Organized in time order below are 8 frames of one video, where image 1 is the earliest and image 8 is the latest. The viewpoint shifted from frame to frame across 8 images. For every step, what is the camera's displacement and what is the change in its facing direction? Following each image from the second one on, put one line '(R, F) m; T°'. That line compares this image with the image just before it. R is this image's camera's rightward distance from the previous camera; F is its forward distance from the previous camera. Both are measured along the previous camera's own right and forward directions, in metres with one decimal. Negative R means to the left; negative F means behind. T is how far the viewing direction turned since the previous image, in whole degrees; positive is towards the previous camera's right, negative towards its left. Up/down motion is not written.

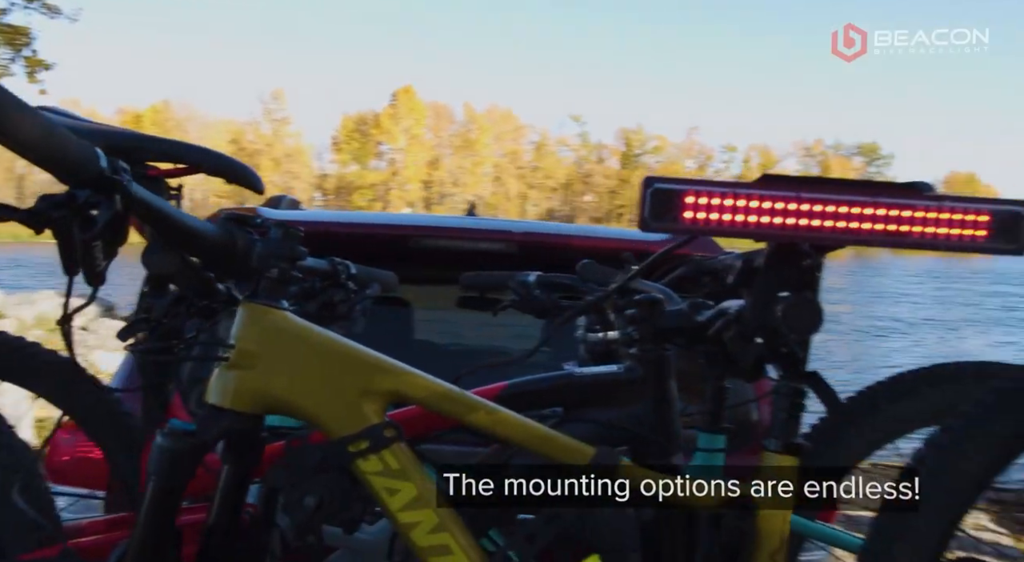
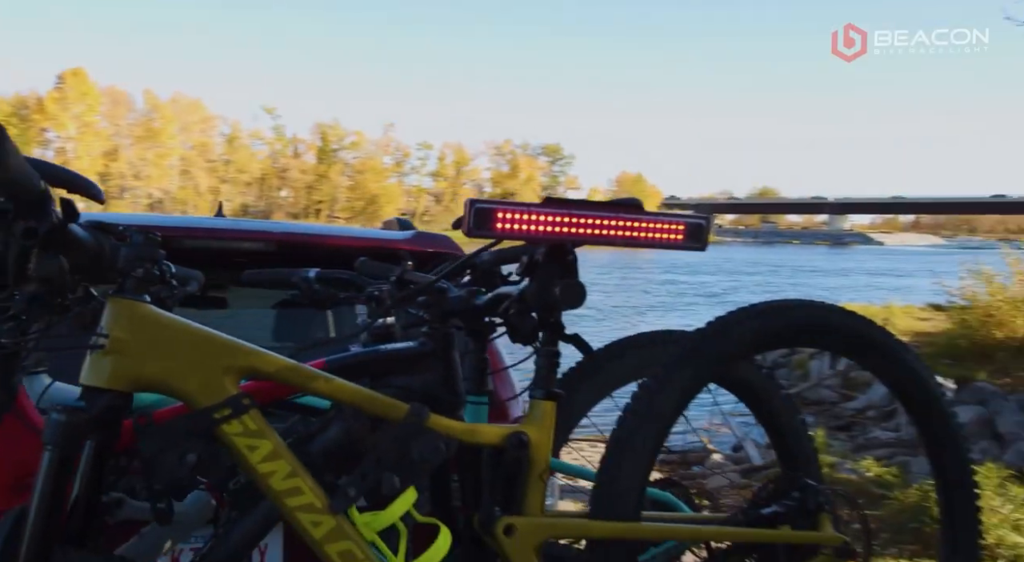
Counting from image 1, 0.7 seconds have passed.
(-0.2, -0.2) m; +19°
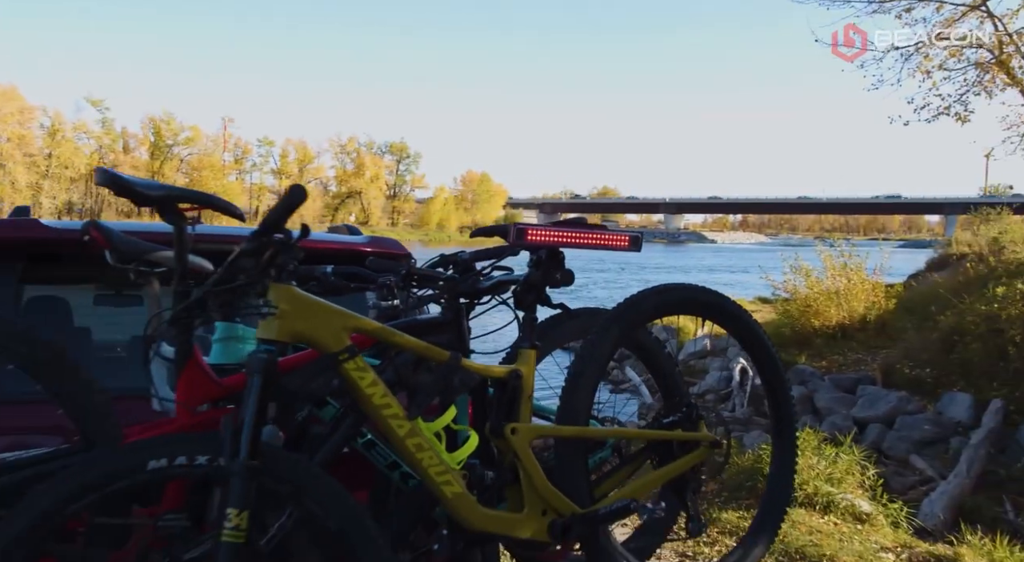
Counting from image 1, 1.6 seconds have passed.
(-0.3, -0.6) m; +10°
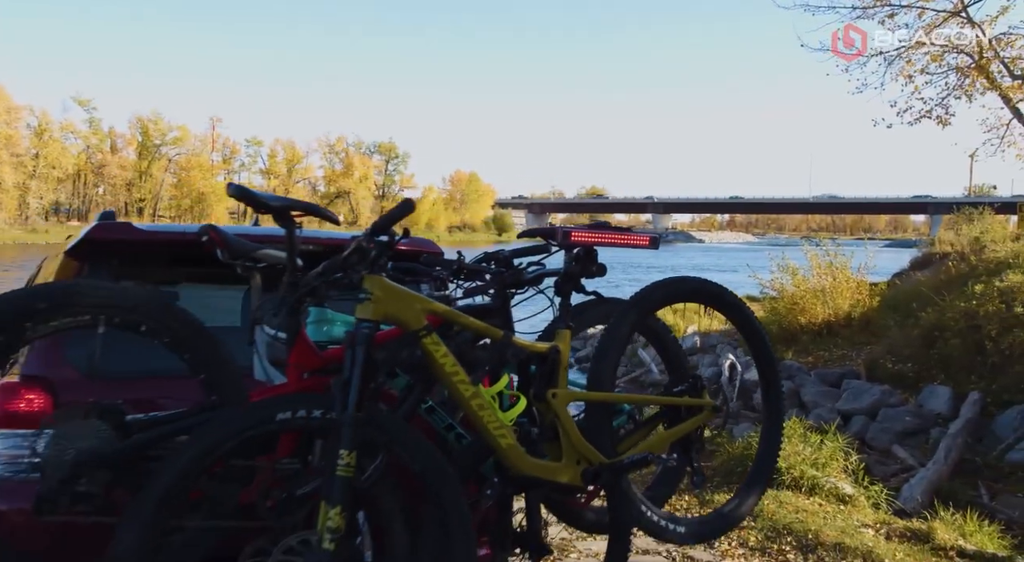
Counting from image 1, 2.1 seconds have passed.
(-0.1, -0.4) m; +1°
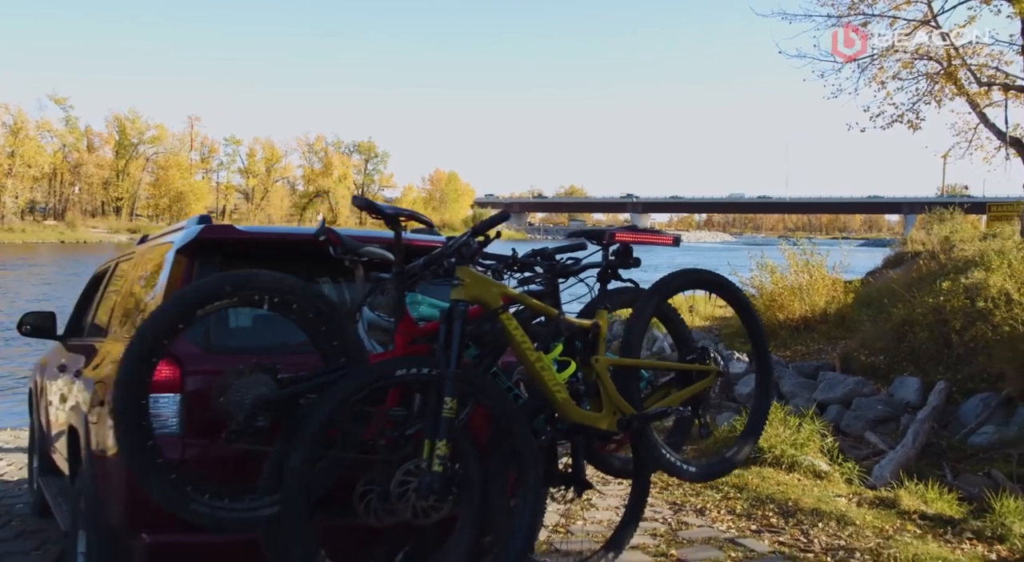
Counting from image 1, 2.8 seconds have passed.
(-0.2, -0.6) m; +1°
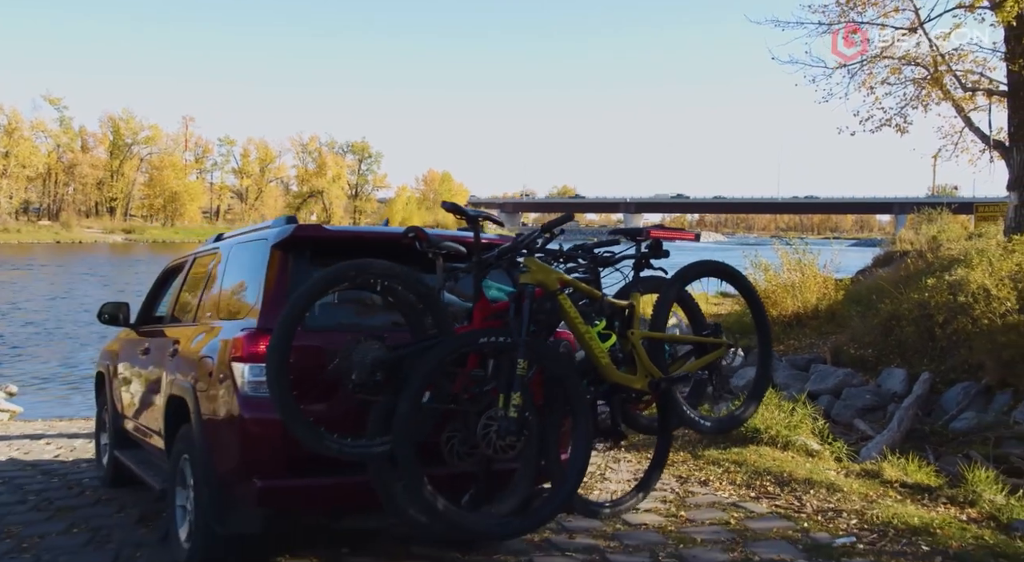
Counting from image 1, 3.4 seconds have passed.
(-0.2, -0.7) m; 0°
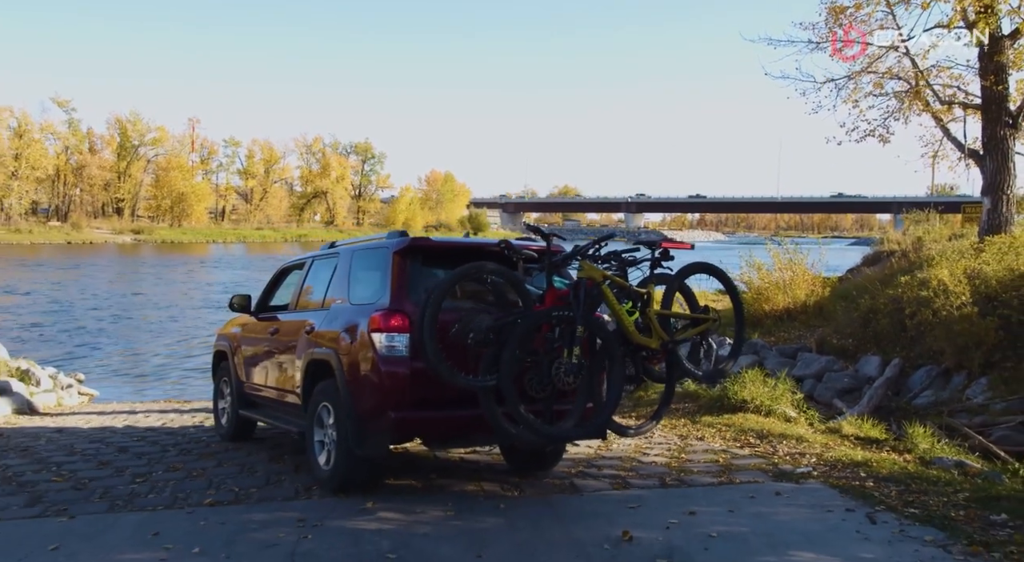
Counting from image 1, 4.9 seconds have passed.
(-0.3, -1.8) m; 0°
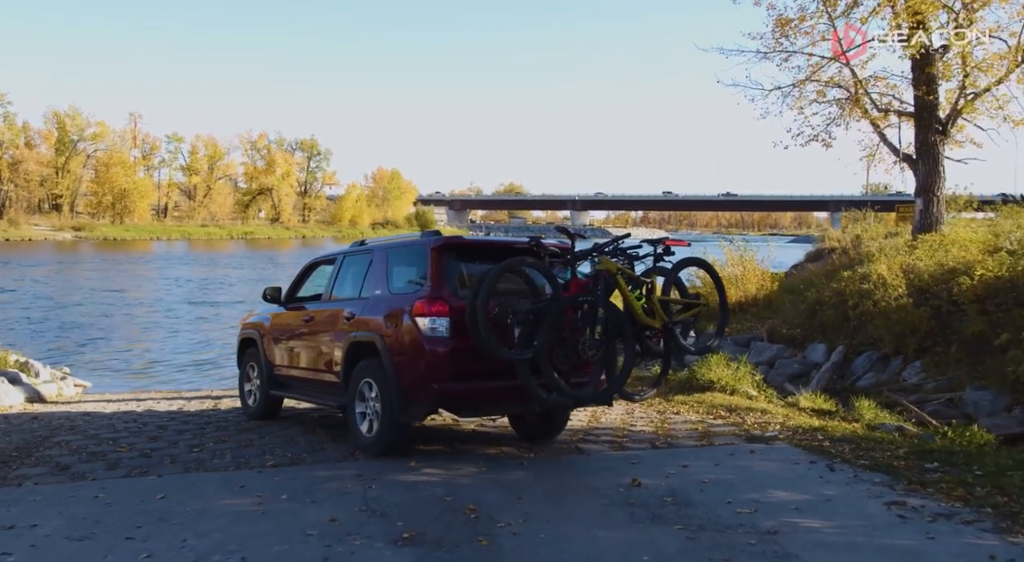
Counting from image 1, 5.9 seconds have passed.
(-0.6, -1.1) m; +4°
